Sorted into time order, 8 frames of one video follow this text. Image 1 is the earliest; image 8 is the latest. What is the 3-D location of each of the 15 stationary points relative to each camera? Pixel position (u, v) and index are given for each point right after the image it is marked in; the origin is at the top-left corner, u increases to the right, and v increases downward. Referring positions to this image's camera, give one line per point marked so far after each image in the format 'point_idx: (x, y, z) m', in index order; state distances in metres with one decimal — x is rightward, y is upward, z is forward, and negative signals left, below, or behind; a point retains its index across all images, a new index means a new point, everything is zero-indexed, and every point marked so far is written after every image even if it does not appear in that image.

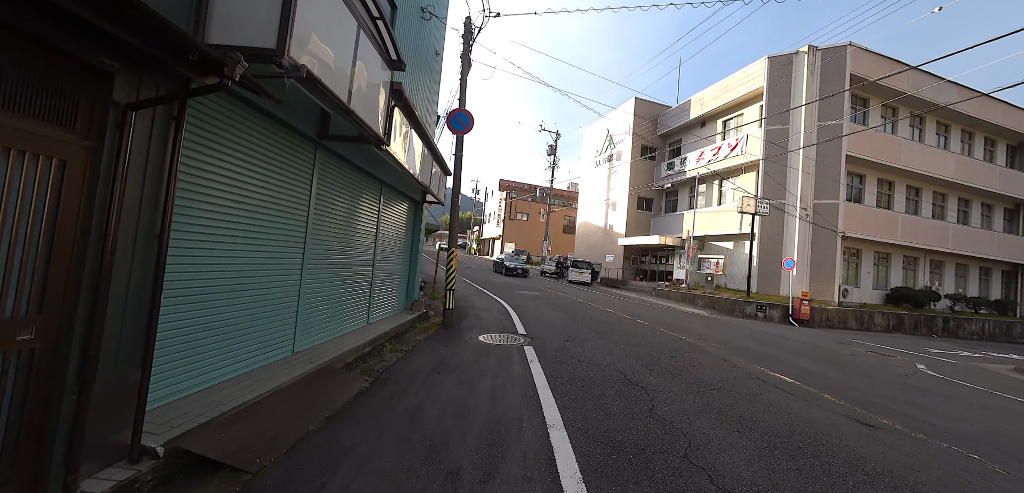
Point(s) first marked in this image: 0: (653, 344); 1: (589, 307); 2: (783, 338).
0: (+3.1, -2.1, +7.5) m
1: (+3.2, -2.4, +13.4) m
2: (+8.7, -3.1, +11.3) m
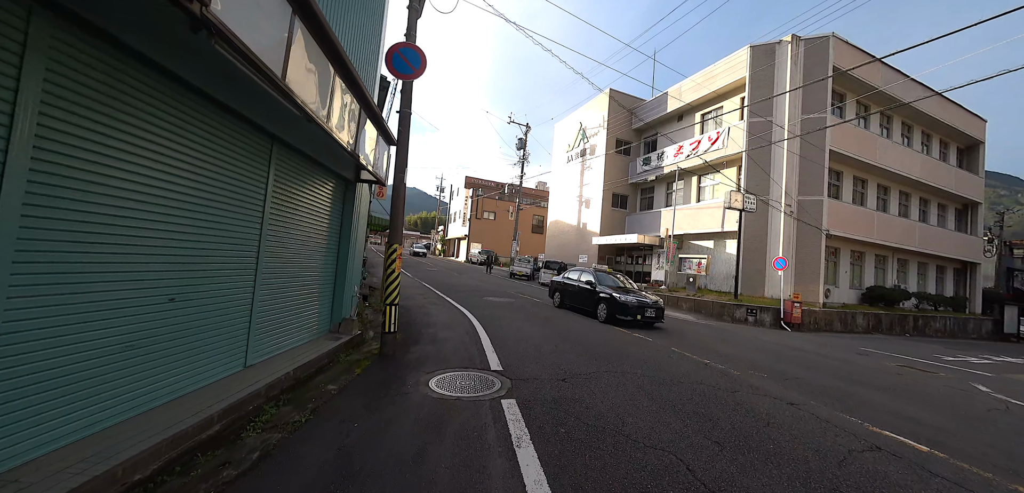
0: (+2.6, -2.0, +5.4) m
1: (+2.2, -2.3, +11.3) m
2: (+7.9, -3.0, +9.7) m
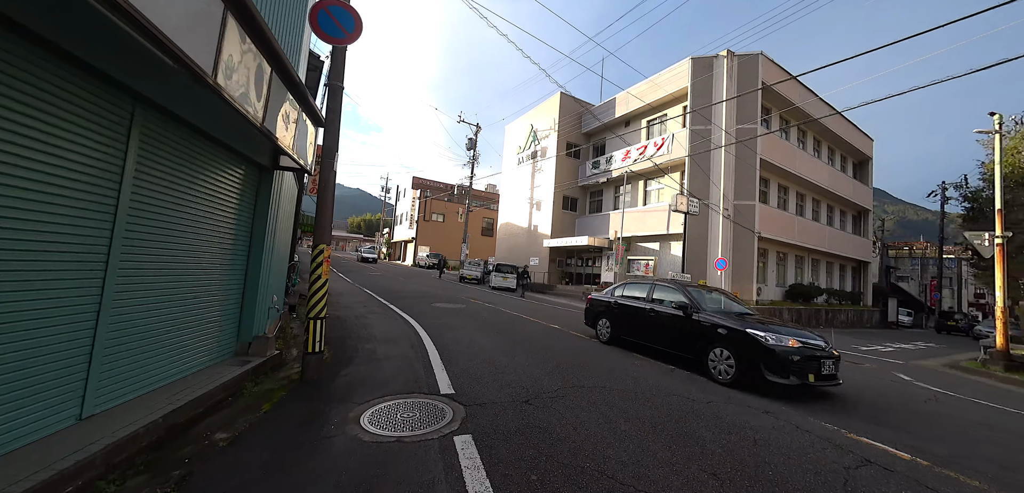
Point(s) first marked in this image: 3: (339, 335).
0: (+2.0, -2.0, +5.0) m
1: (+0.7, -2.4, +10.7) m
2: (+6.6, -3.0, +10.0) m
3: (-3.8, -2.0, +7.8) m
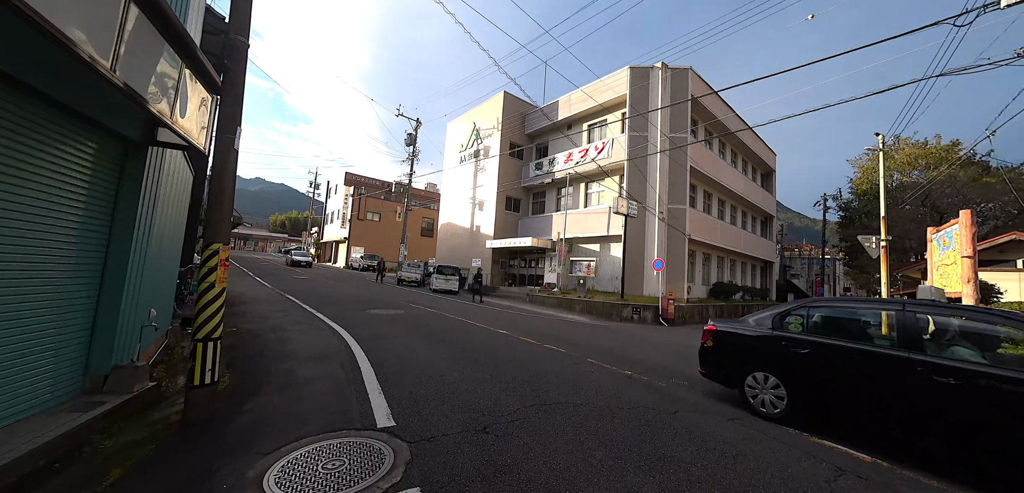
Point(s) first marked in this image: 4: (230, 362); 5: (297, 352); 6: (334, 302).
0: (+1.4, -2.0, +4.6) m
1: (-0.8, -2.4, +10.1) m
2: (+5.1, -3.0, +10.4) m
3: (-4.9, -2.0, +6.5) m
4: (-4.8, -2.0, +5.9) m
5: (-4.1, -2.0, +6.7) m
6: (-7.0, -2.2, +13.7) m
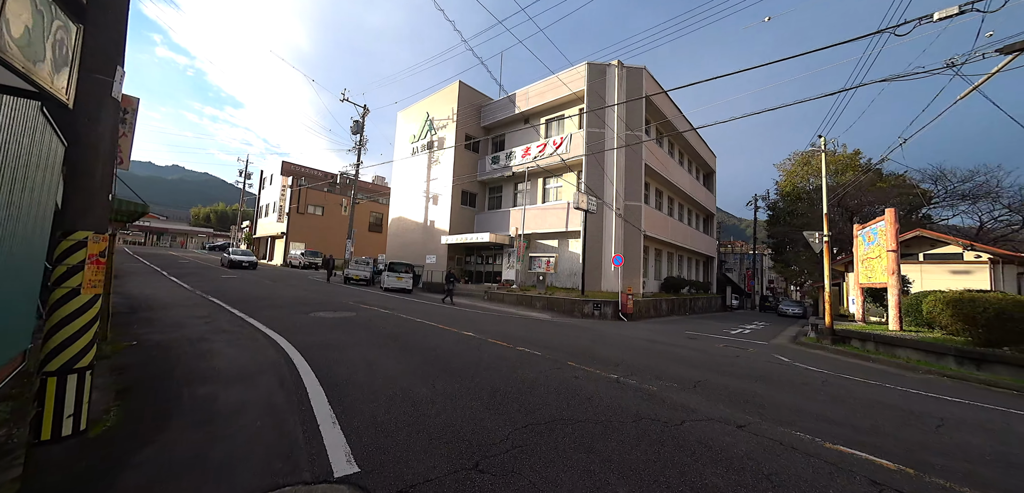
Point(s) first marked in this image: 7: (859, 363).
0: (+1.2, -1.9, +4.1) m
1: (-1.7, -2.2, +9.2) m
2: (+4.1, -2.9, +10.3) m
3: (-5.2, -1.9, +5.1) m
4: (-5.1, -1.9, +4.6) m
5: (-4.5, -1.9, +5.4) m
6: (-8.3, -2.0, +12.0) m
7: (+9.0, -3.0, +9.1) m
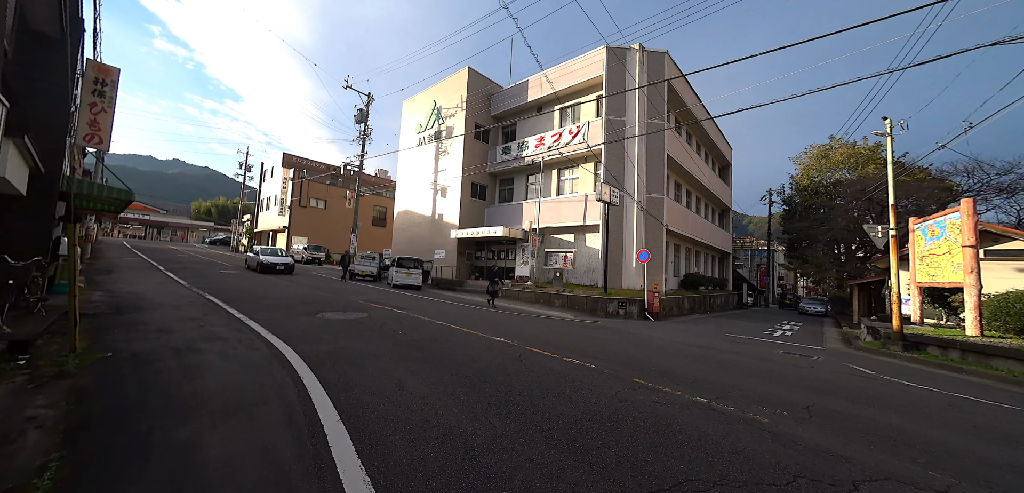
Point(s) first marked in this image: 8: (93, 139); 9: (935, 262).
0: (+2.1, -1.8, +2.9) m
1: (-0.9, -2.1, +8.0) m
2: (+4.9, -2.7, +9.1) m
3: (-4.4, -1.8, +3.9) m
4: (-4.2, -1.8, +3.4) m
5: (-3.6, -1.8, +4.2) m
6: (-7.5, -1.8, +10.8) m
7: (+9.9, -2.9, +7.9) m
8: (-10.7, +2.8, +9.0) m
9: (+13.9, -0.5, +11.4) m
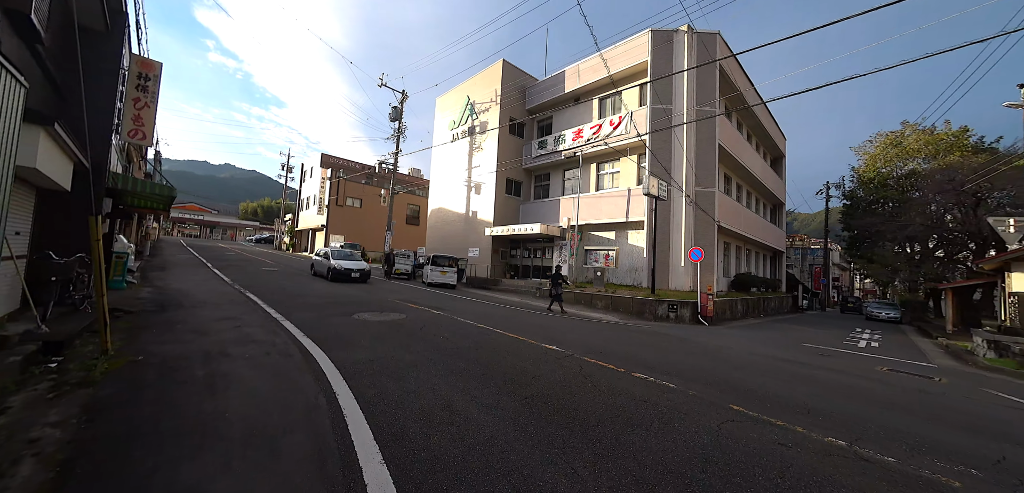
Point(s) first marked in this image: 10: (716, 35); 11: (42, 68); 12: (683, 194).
0: (+2.7, -1.8, +1.8) m
1: (+0.2, -2.0, +7.2) m
2: (+6.1, -2.6, +7.8) m
3: (-3.6, -1.7, +3.3) m
4: (-3.5, -1.7, +2.8) m
5: (-2.8, -1.7, +3.6) m
6: (-6.1, -1.7, +10.5) m
7: (+10.9, -2.8, +6.2) m
8: (-9.5, +2.8, +8.9) m
9: (+15.2, -0.4, +9.3) m
10: (+11.5, +11.7, +19.2) m
11: (-8.6, +3.3, +6.4) m
12: (+9.2, +2.8, +18.7) m
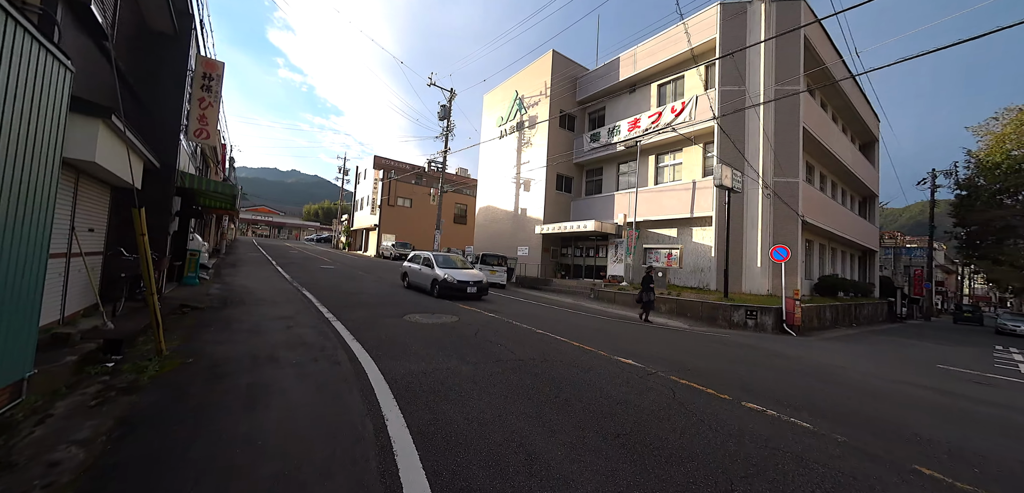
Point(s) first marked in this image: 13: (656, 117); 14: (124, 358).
0: (+3.2, -1.8, +0.5) m
1: (+1.4, -2.0, +6.1) m
2: (+7.3, -2.6, +6.0) m
3: (-2.8, -1.7, +2.8) m
4: (-2.8, -1.7, +2.3) m
5: (-2.0, -1.7, +2.9) m
6: (-4.4, -1.6, +10.2) m
7: (+11.9, -2.8, +3.8) m
8: (-8.0, +2.9, +9.0) m
9: (+16.6, -0.4, +6.4) m
10: (+14.1, +11.8, +16.6) m
11: (-7.4, +3.3, +6.5) m
12: (+11.8, +2.9, +16.4) m
13: (+8.2, +7.3, +19.5) m
14: (-5.6, -1.6, +5.0) m
